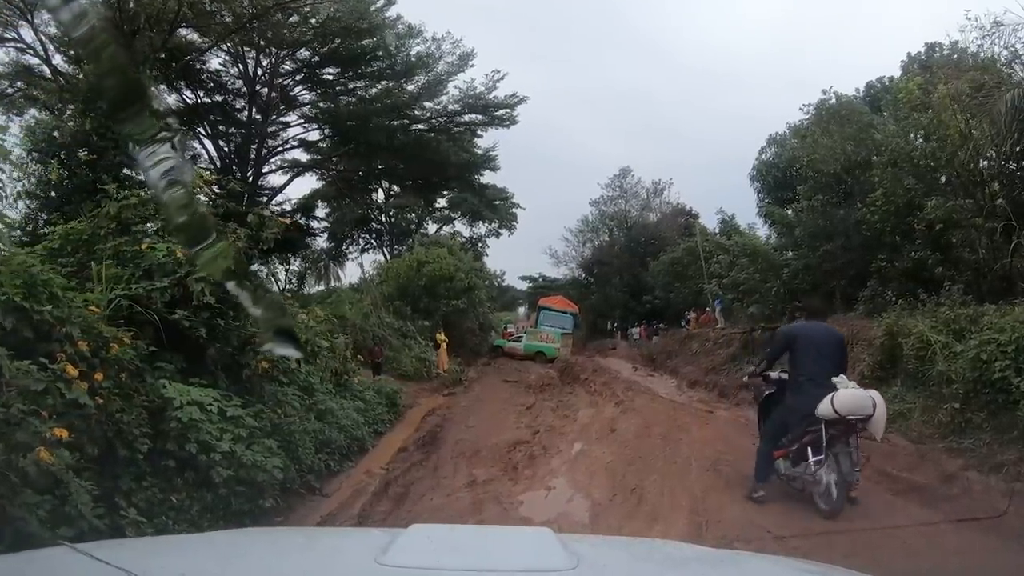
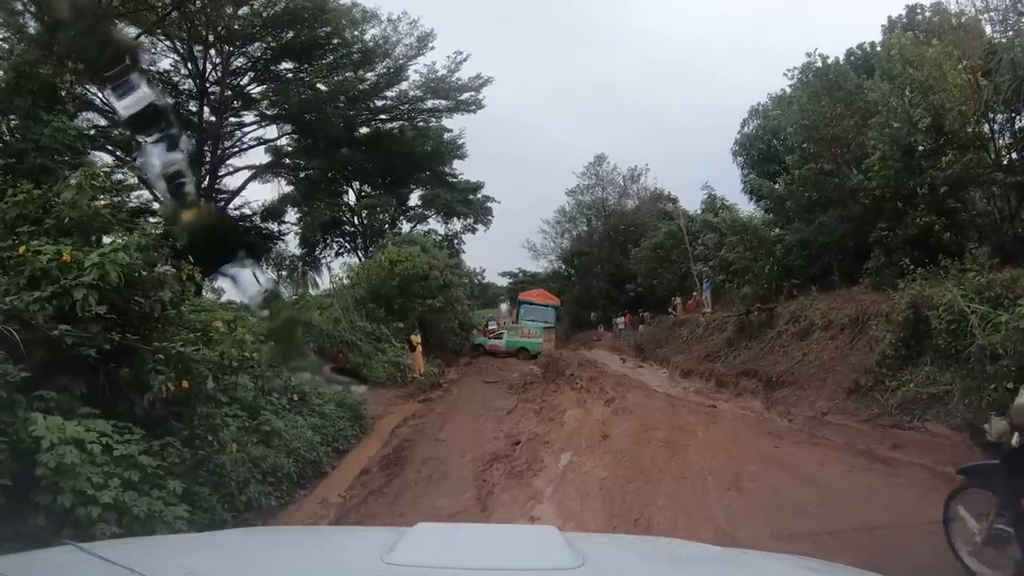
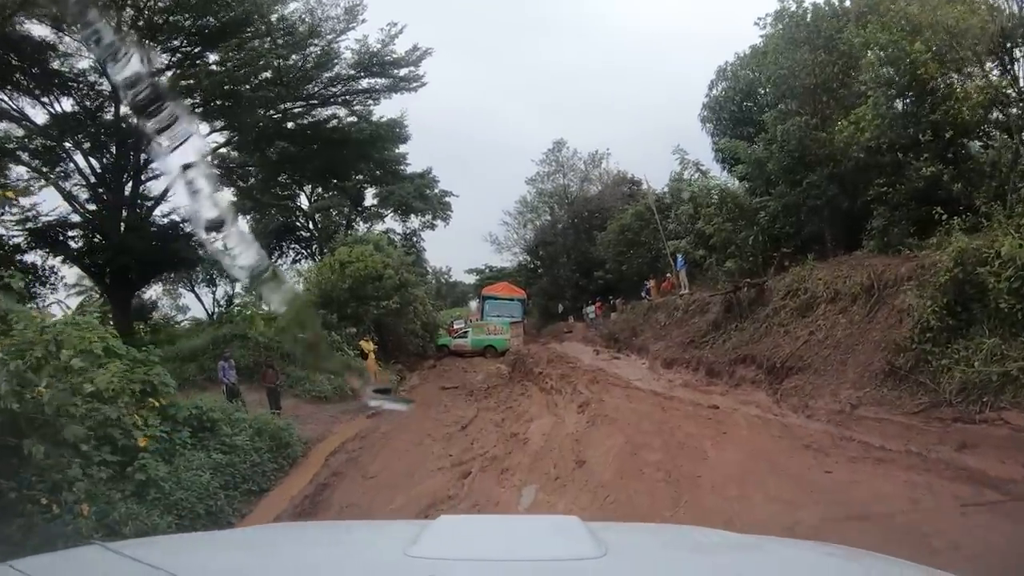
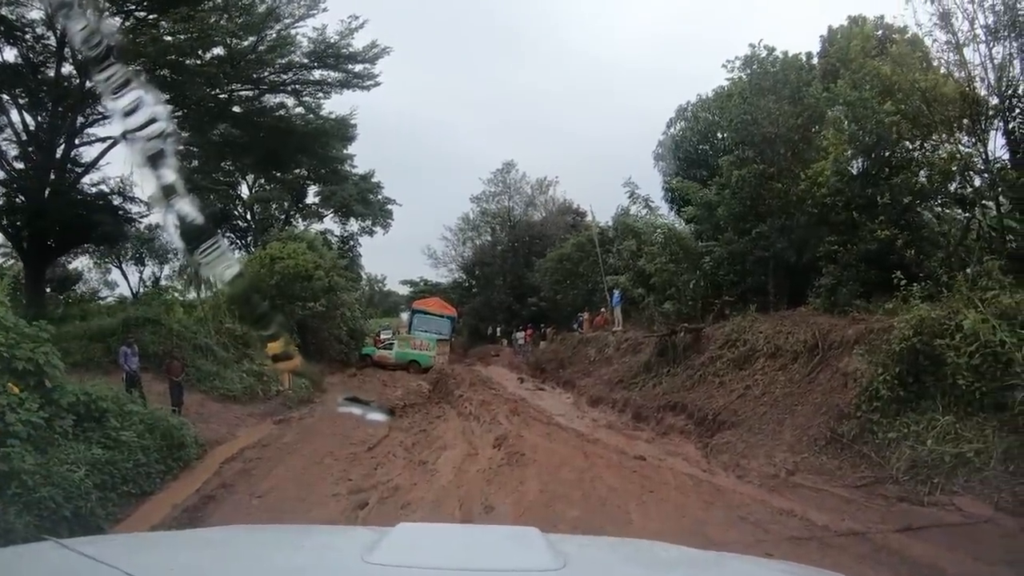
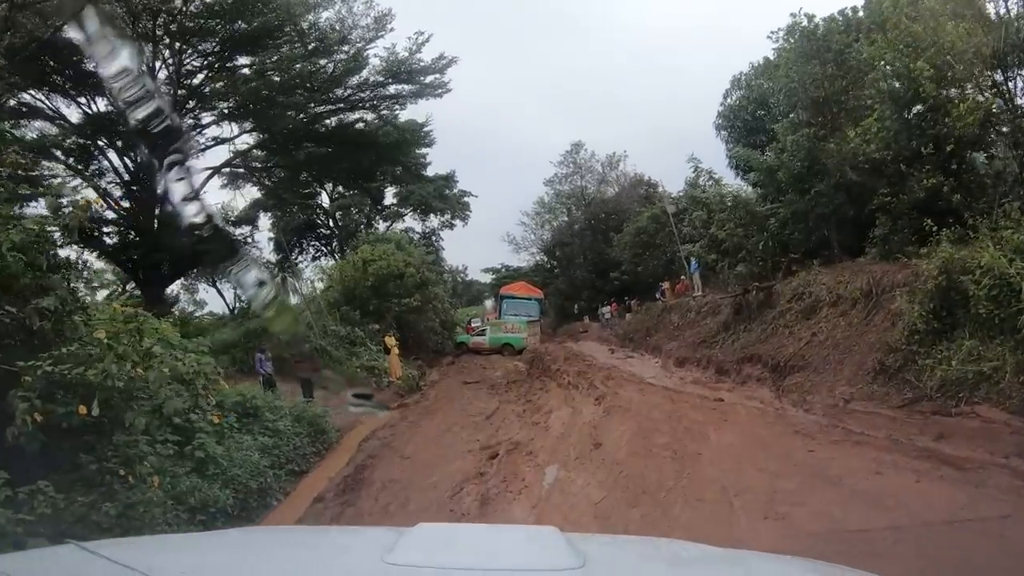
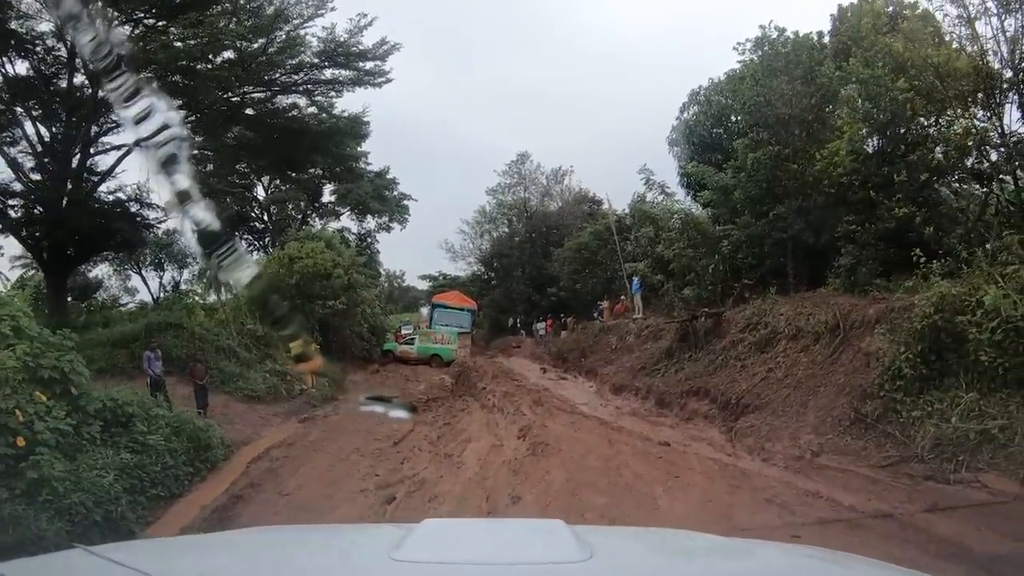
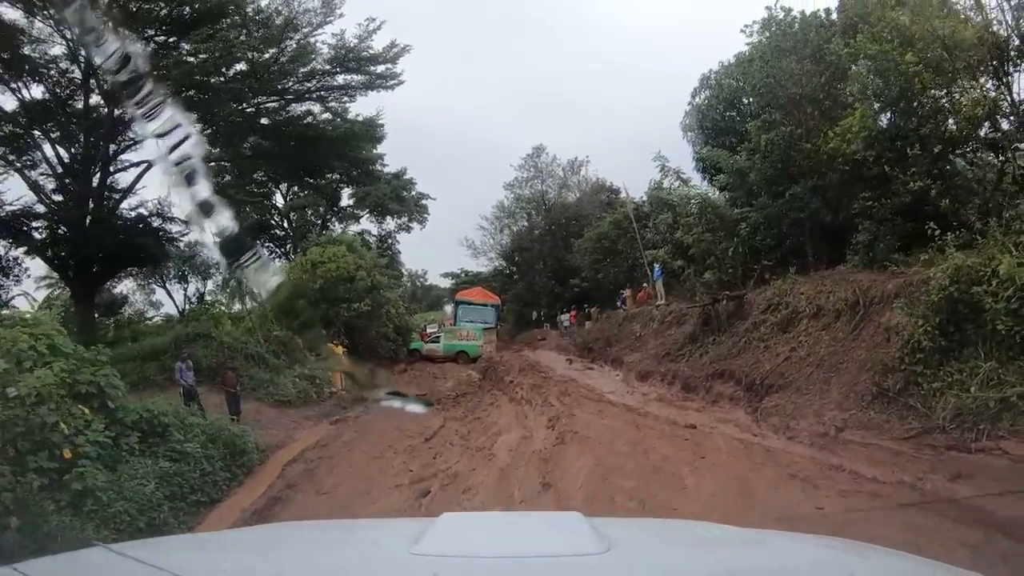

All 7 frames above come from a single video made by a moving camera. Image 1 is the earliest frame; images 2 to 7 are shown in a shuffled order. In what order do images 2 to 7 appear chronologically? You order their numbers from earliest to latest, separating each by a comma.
2, 5, 3, 7, 6, 4
